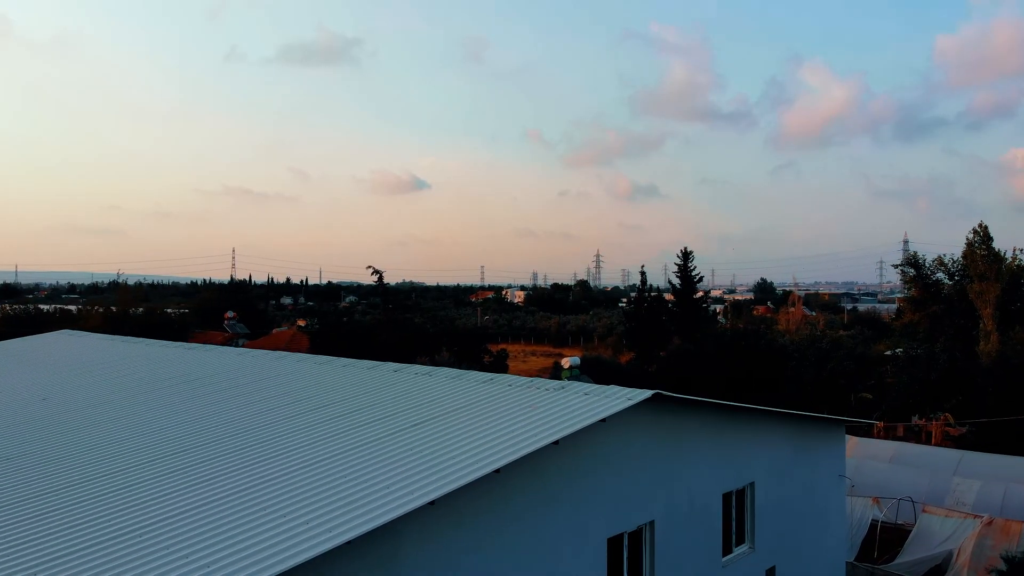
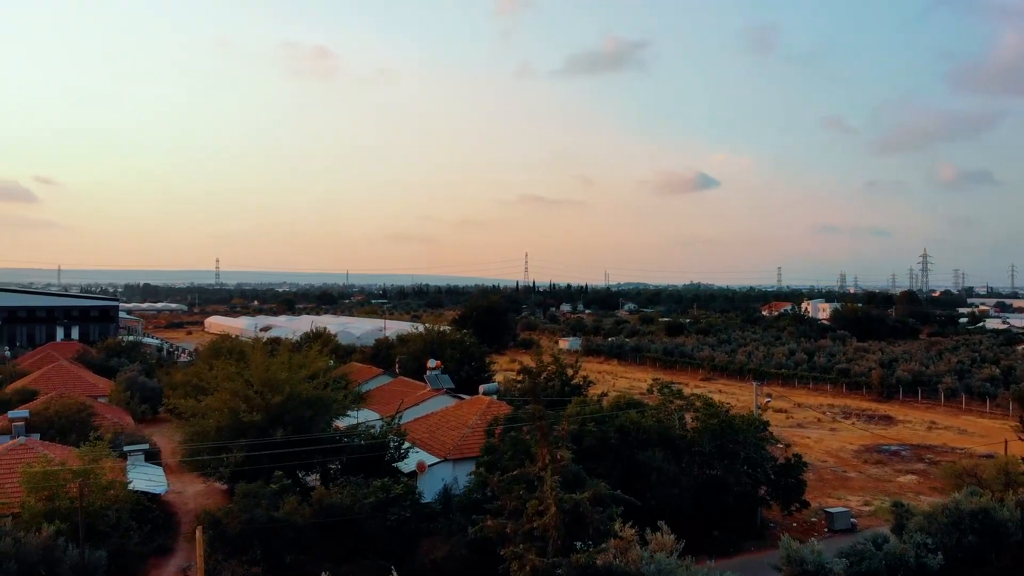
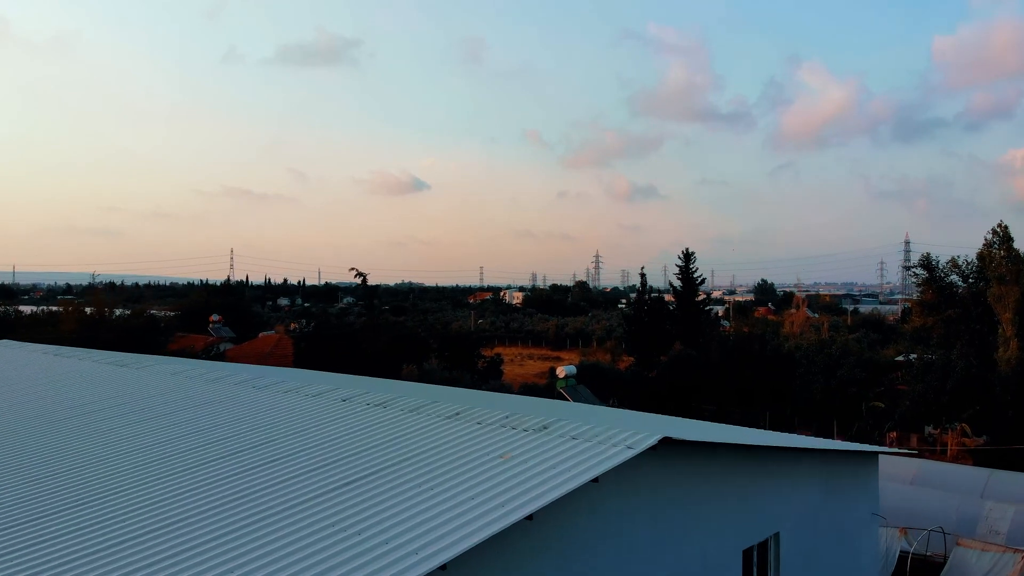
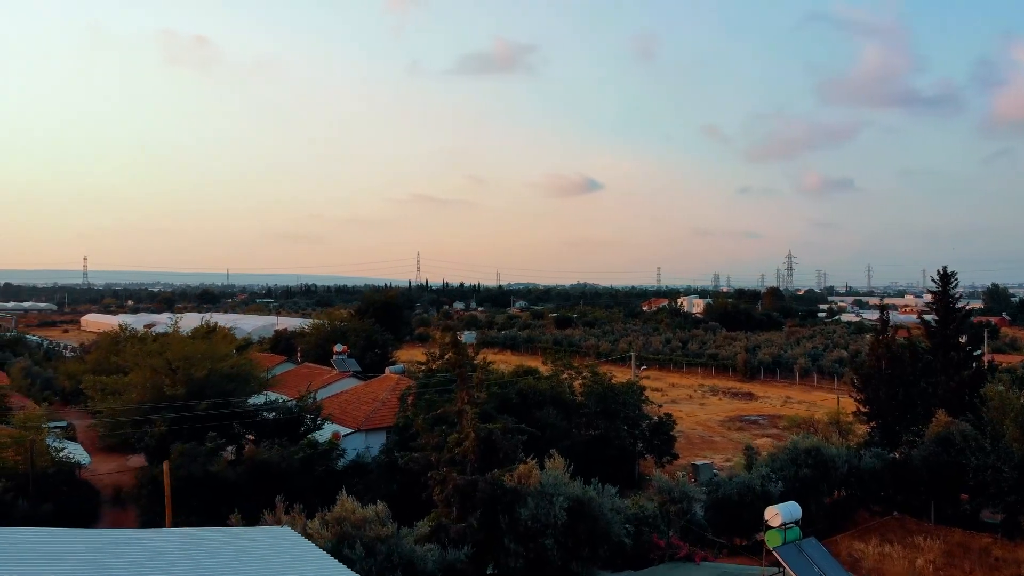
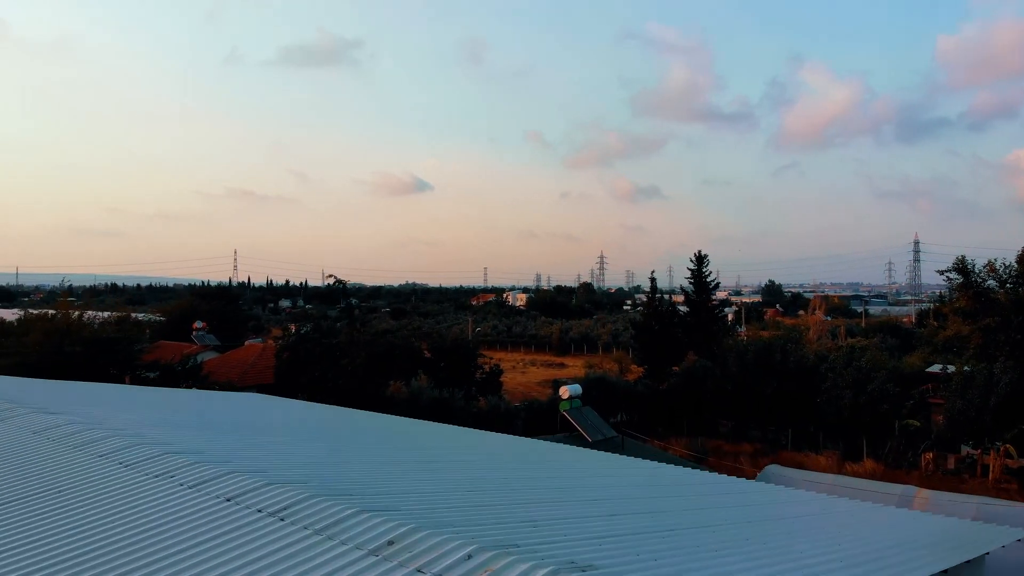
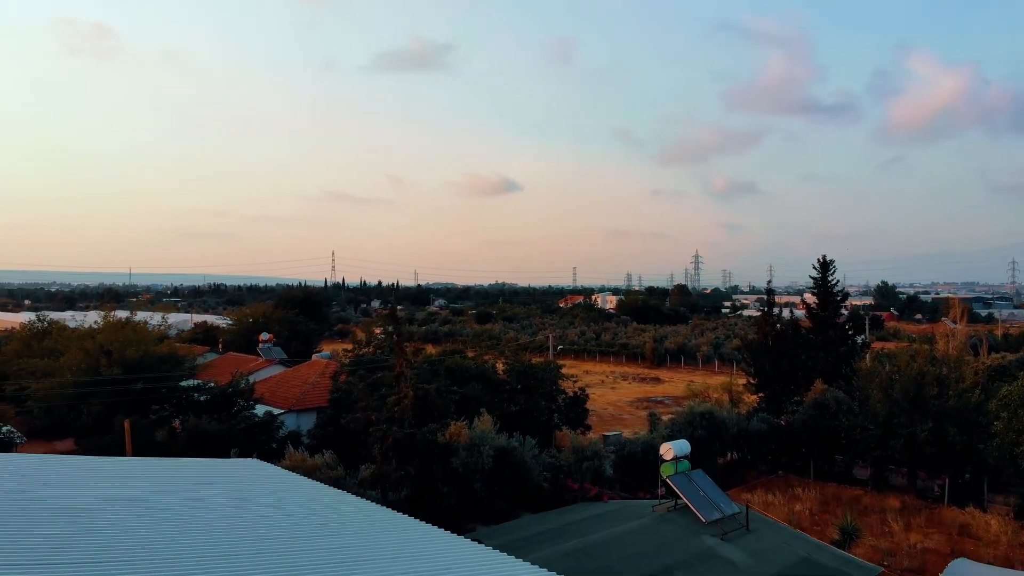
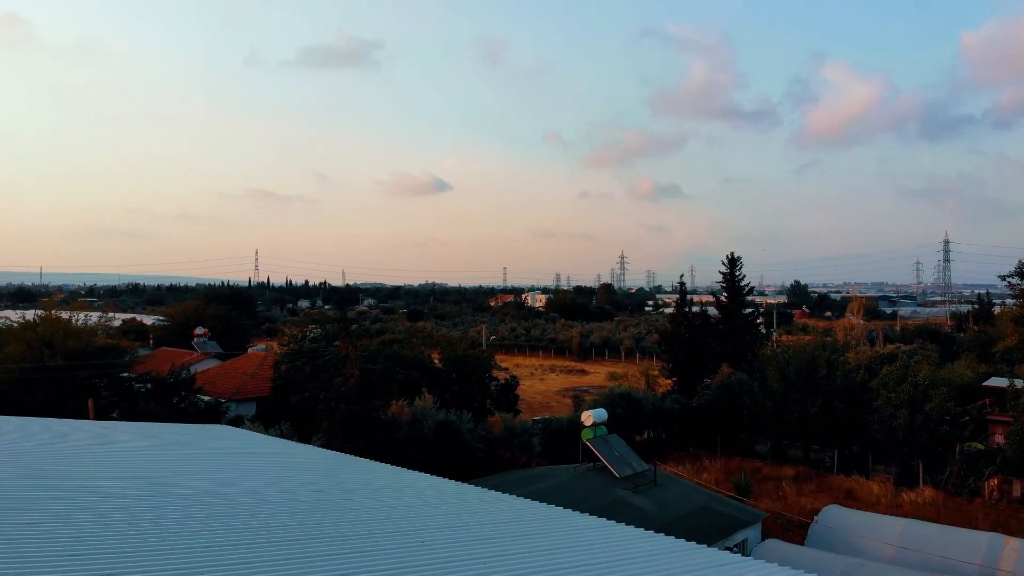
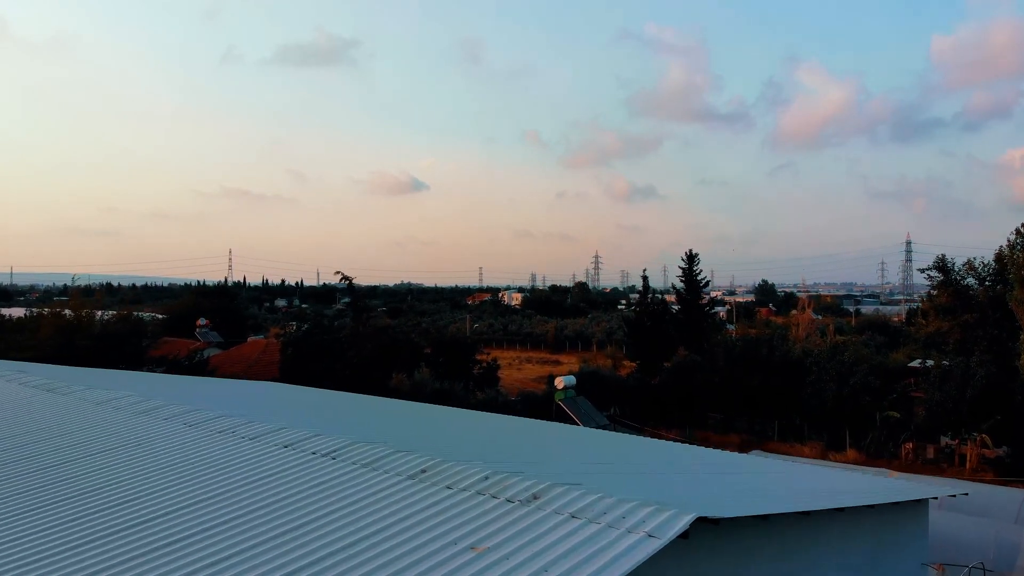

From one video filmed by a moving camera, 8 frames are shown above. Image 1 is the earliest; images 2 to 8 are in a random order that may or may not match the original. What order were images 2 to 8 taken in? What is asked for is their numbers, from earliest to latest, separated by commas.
3, 8, 5, 7, 6, 4, 2
